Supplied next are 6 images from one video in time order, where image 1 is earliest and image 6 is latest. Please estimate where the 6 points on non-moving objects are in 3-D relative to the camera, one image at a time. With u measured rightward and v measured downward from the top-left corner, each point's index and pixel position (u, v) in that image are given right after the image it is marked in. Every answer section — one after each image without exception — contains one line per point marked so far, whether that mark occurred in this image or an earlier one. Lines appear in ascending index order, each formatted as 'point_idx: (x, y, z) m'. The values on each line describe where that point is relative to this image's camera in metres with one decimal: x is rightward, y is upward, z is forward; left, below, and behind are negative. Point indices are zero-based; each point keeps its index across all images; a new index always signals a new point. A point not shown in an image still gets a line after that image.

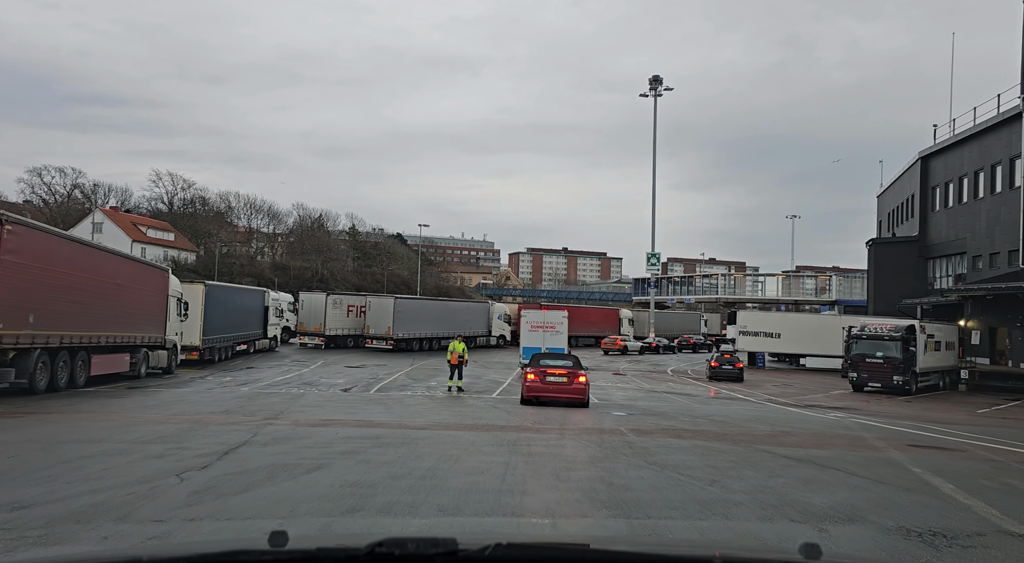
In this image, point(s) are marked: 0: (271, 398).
0: (-6.0, -2.9, +16.7) m
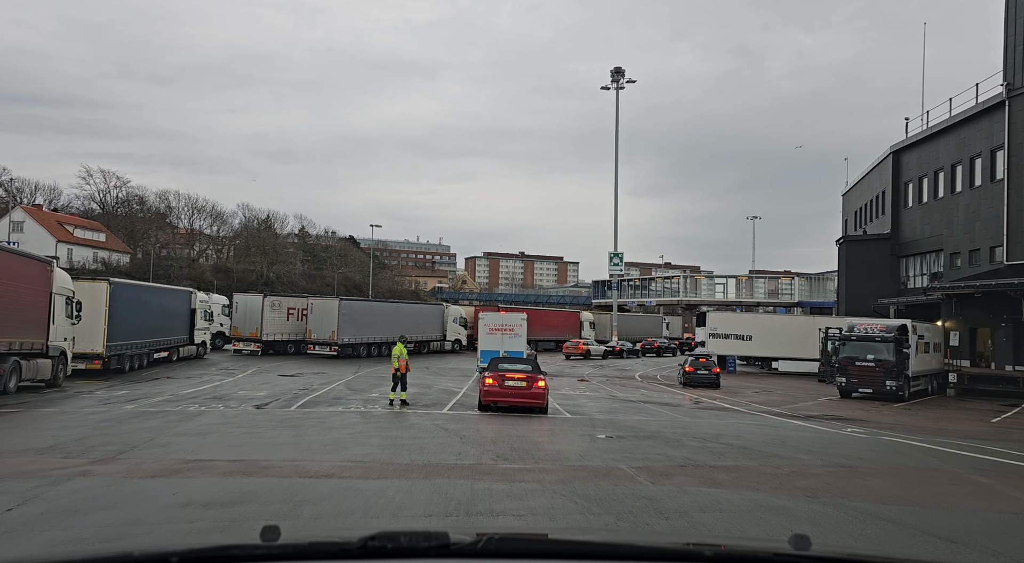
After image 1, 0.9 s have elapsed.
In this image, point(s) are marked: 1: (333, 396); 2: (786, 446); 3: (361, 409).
0: (-6.8, -2.6, +12.9) m
1: (-5.2, -3.3, +19.6) m
2: (+4.3, -2.6, +10.6) m
3: (-3.6, -3.0, +16.1) m
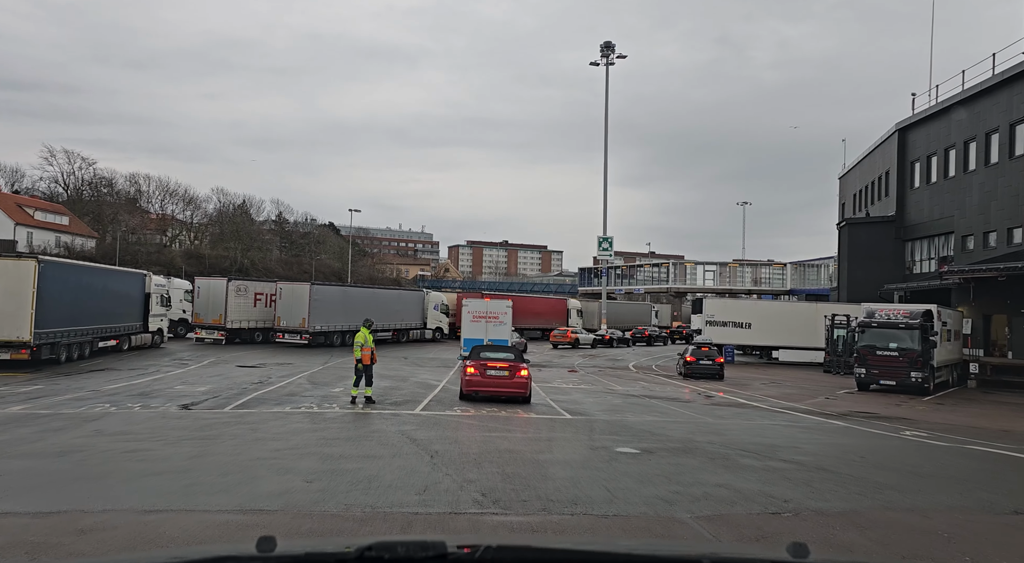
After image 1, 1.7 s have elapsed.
0: (-7.0, -2.1, +9.8) m
1: (-5.5, -2.7, +16.6) m
2: (+4.1, -2.1, +7.8) m
3: (-3.8, -2.5, +13.2) m
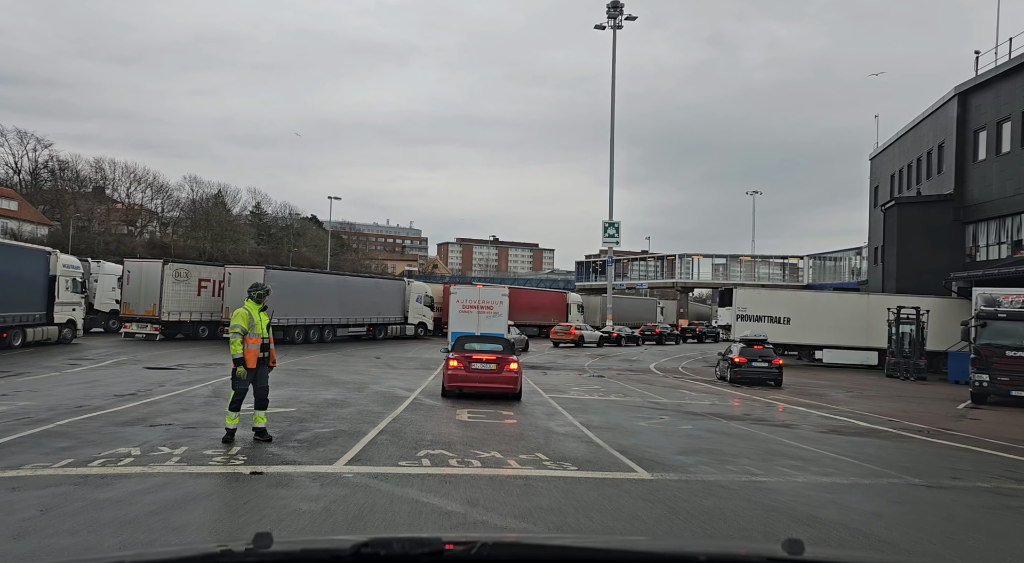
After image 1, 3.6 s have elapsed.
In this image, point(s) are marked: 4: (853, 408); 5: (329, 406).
0: (-6.7, -1.3, +3.1) m
1: (-5.4, -1.9, +9.9) m
2: (+4.4, -1.4, +1.2) m
3: (-3.6, -1.7, +6.5) m
4: (+9.0, -3.3, +18.0) m
5: (-3.3, -2.3, +12.3) m
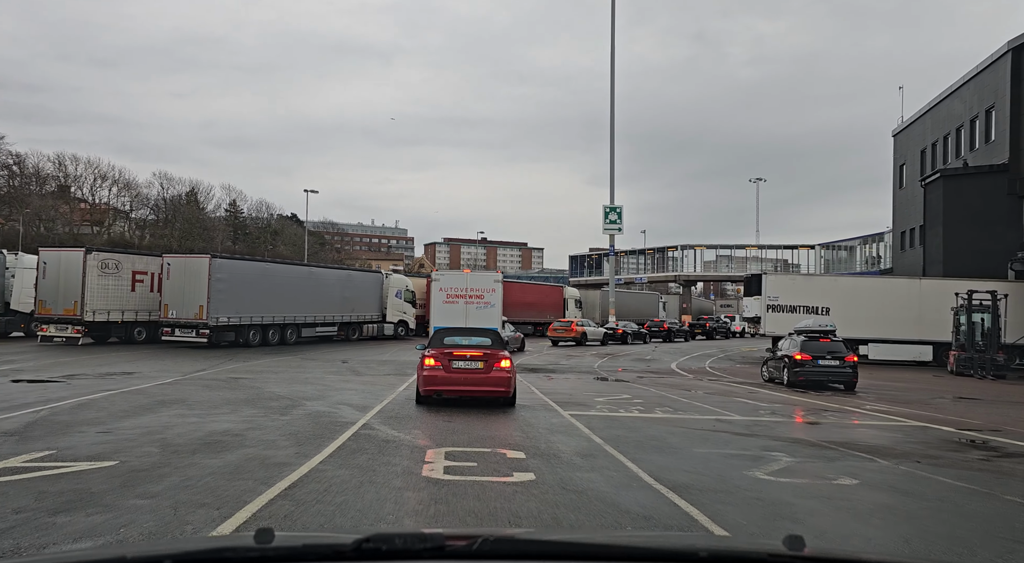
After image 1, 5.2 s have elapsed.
0: (-6.5, -0.8, -2.3) m
1: (-5.2, -1.4, +4.6) m
2: (+4.7, -0.7, -3.9) m
3: (-3.4, -1.2, +1.2) m
4: (+9.0, -2.6, +12.9) m
5: (-3.2, -1.7, +7.1) m
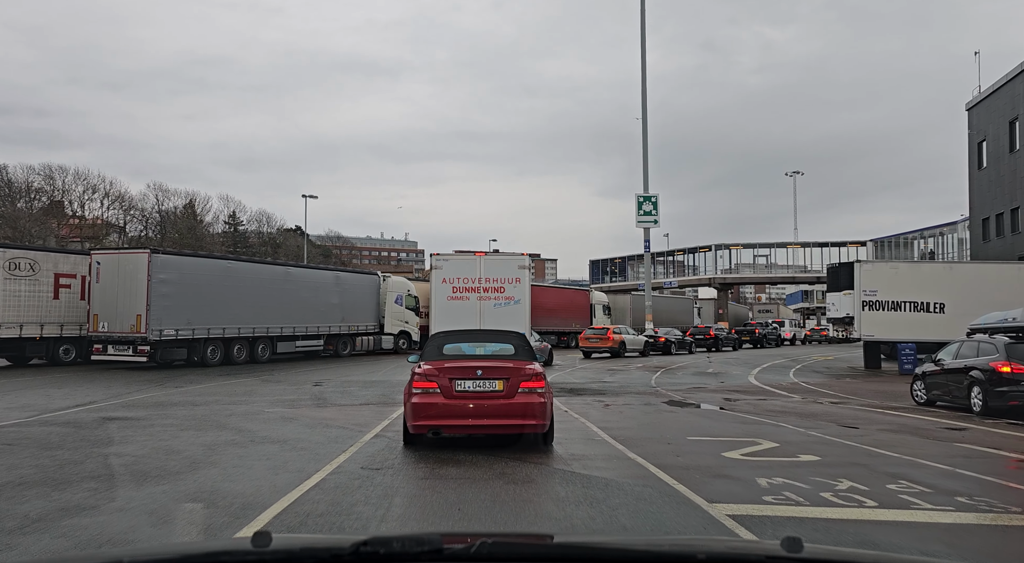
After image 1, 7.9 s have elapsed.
0: (-6.2, -0.1, -8.6) m
1: (-4.8, -0.9, -1.8) m
2: (+5.0, +0.2, -10.4) m
3: (-3.0, -0.5, -5.2) m
4: (+9.7, -1.9, +6.2) m
5: (-2.7, -1.2, +0.6) m
